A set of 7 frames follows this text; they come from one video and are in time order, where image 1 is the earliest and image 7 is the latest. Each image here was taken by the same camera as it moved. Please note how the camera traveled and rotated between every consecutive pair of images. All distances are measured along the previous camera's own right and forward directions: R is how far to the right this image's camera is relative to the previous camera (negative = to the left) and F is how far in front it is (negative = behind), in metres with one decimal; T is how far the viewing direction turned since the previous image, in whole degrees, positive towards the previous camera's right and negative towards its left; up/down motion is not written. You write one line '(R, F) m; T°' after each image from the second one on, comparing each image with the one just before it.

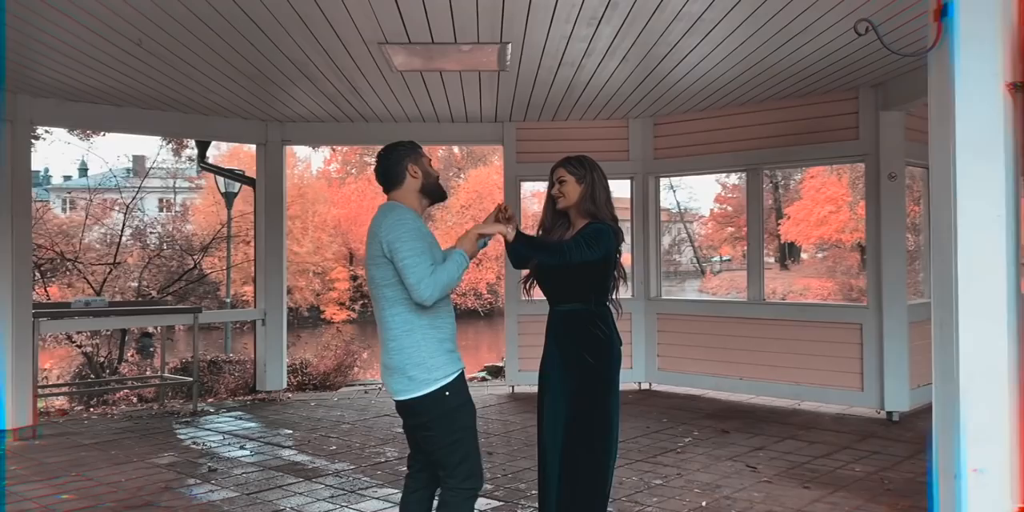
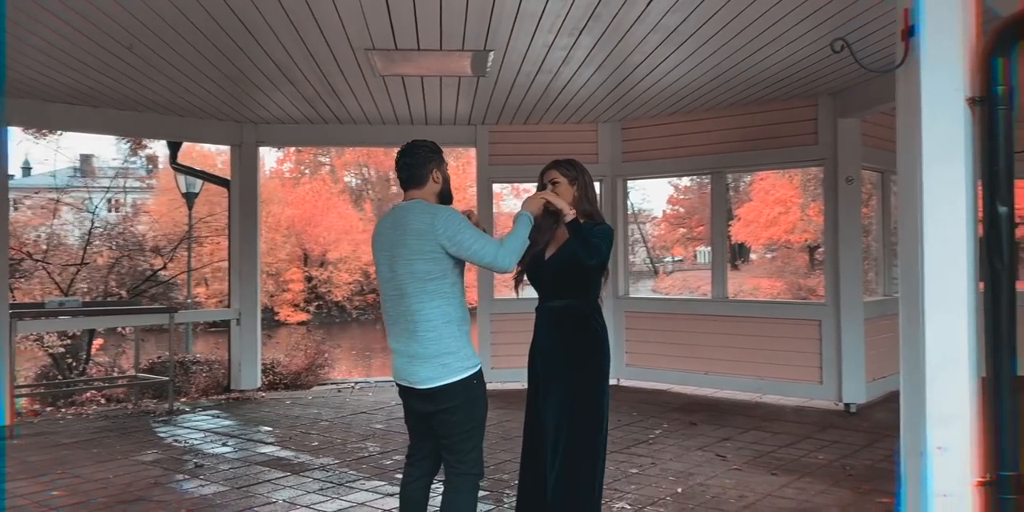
(-0.1, -0.2) m; +3°
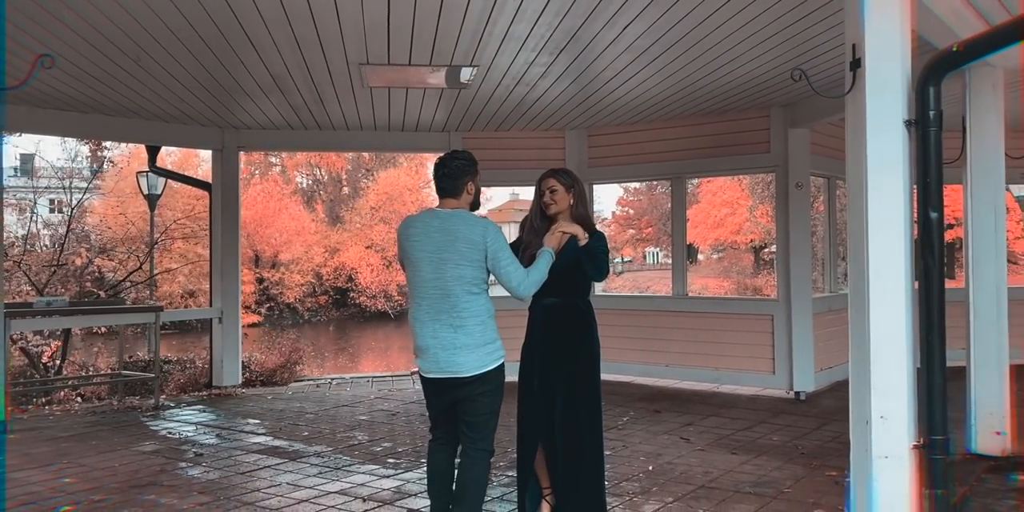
(-0.2, -0.3) m; +3°
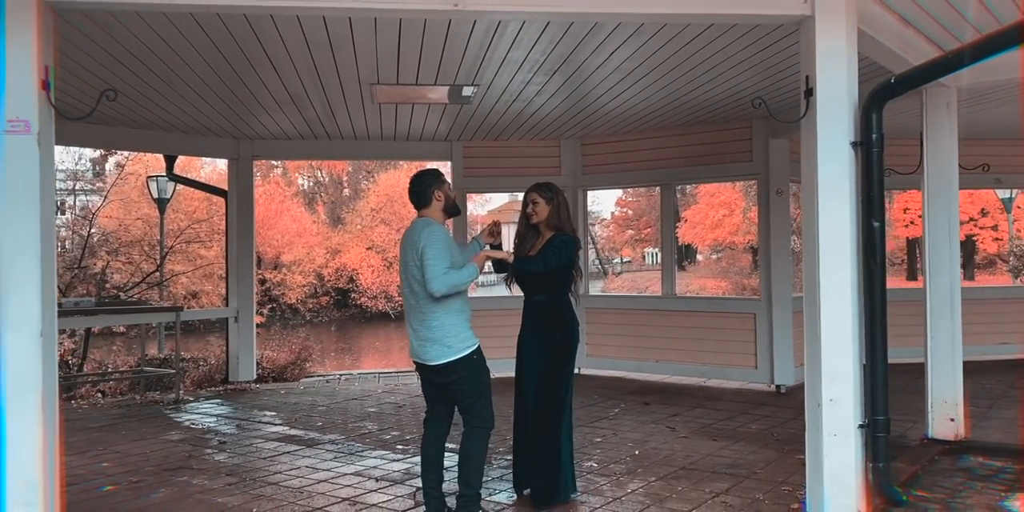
(0.0, -0.4) m; 0°
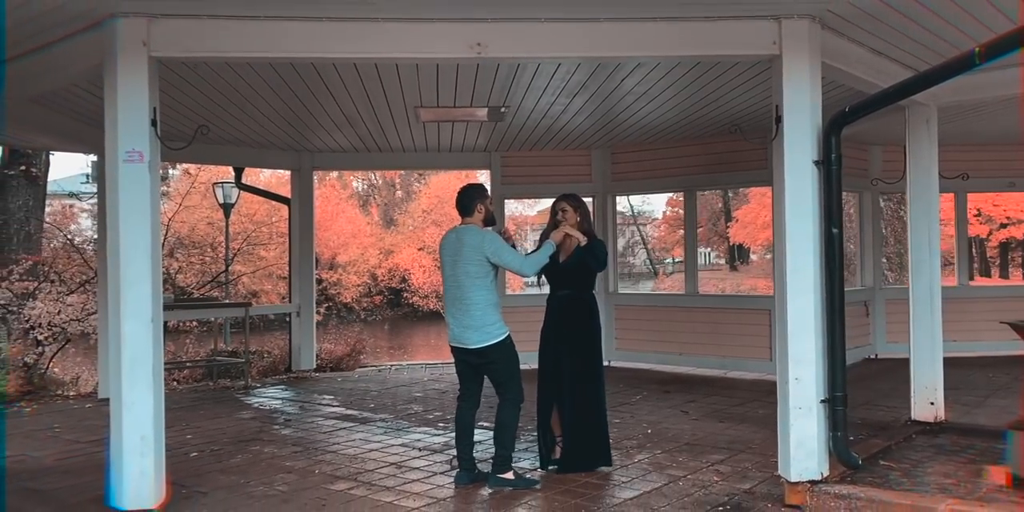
(+0.2, -0.6) m; -3°
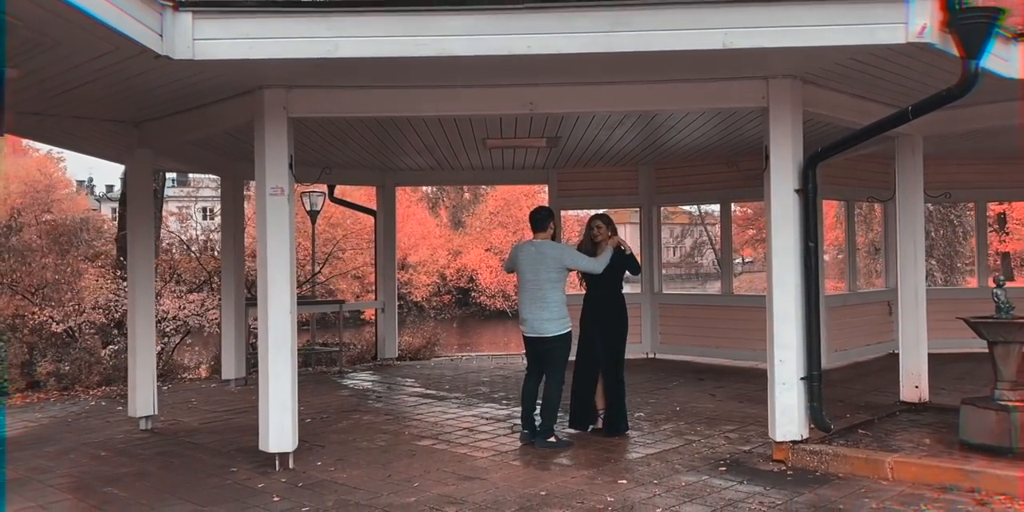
(+0.1, -1.1) m; -4°
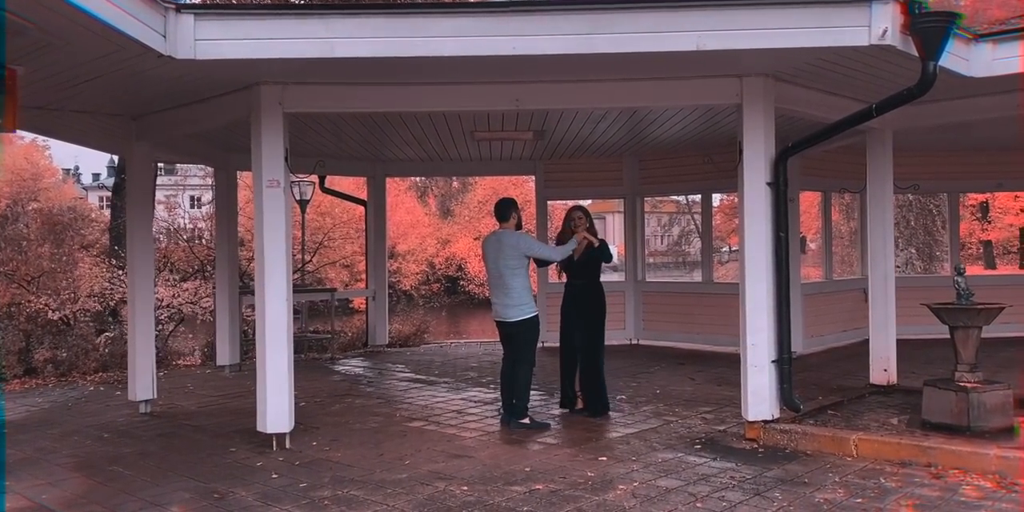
(0.0, -0.2) m; +1°
